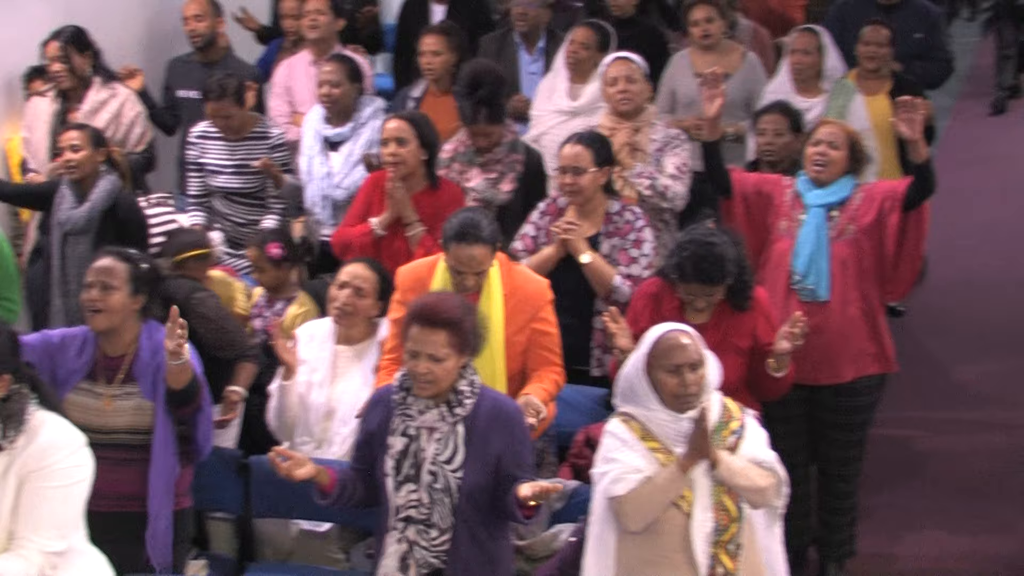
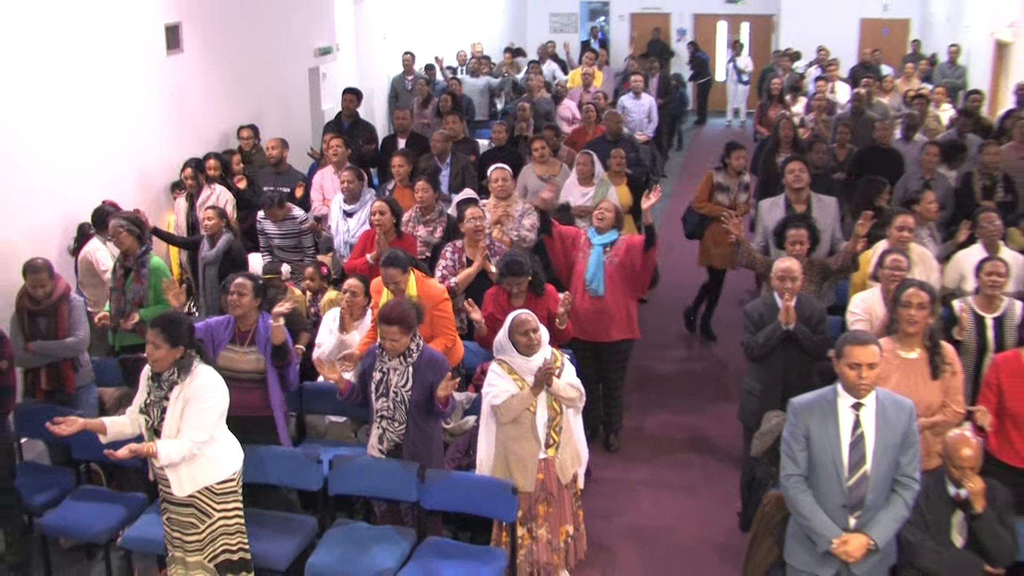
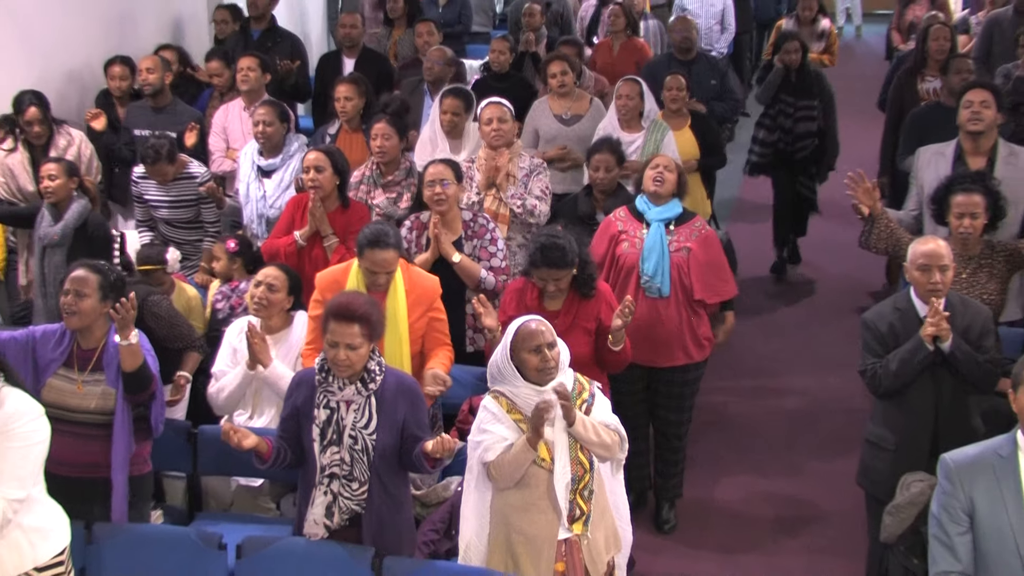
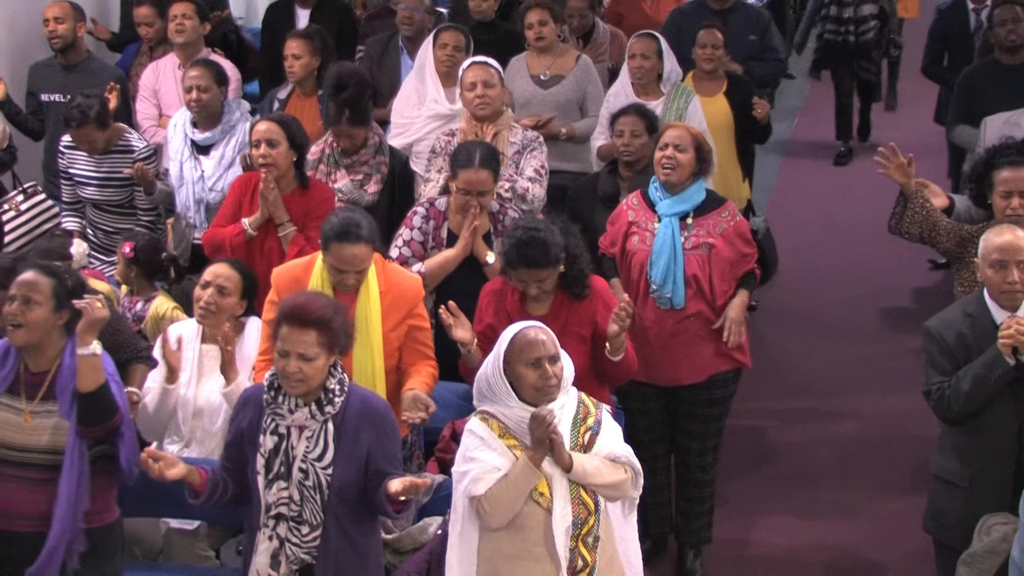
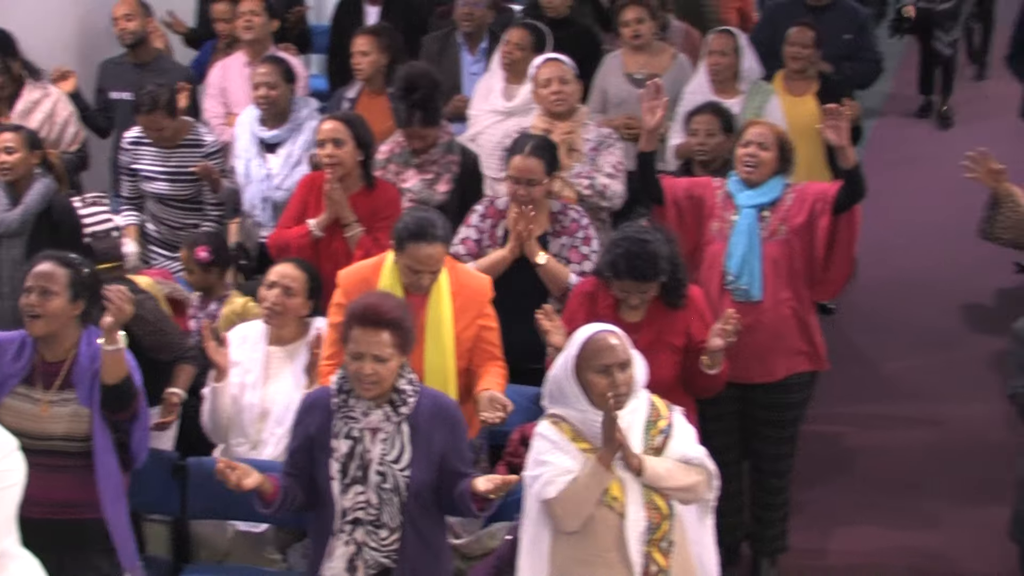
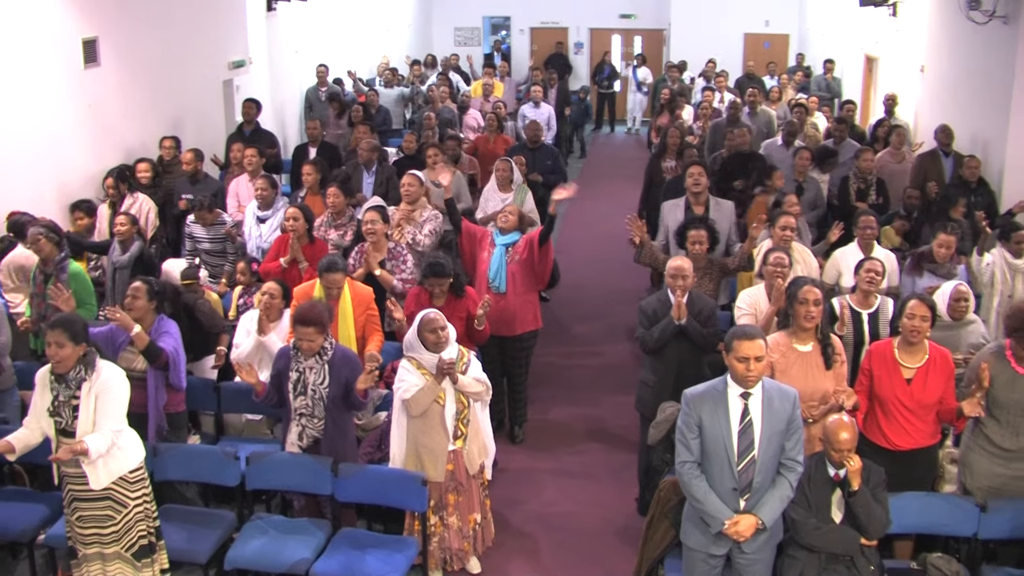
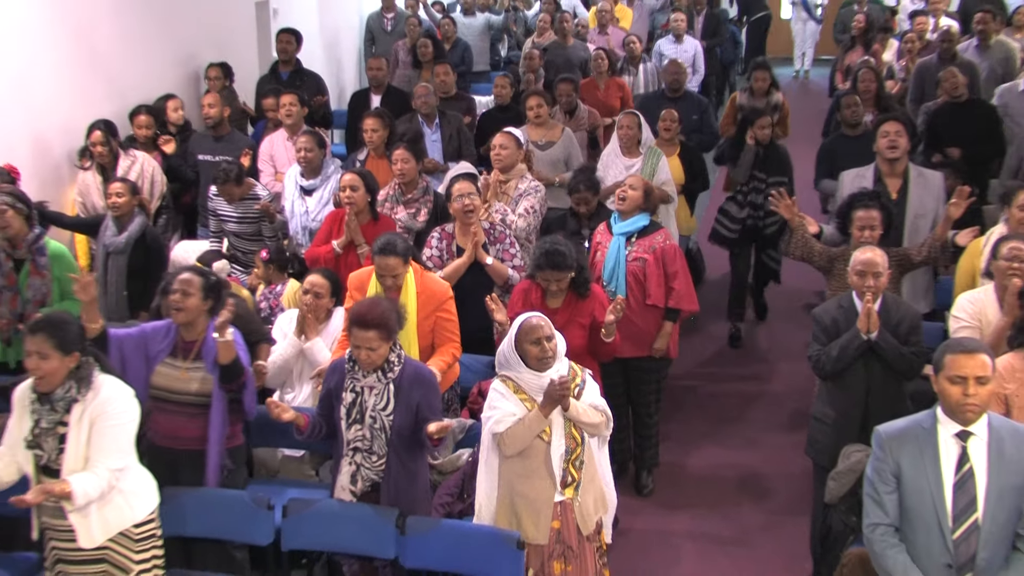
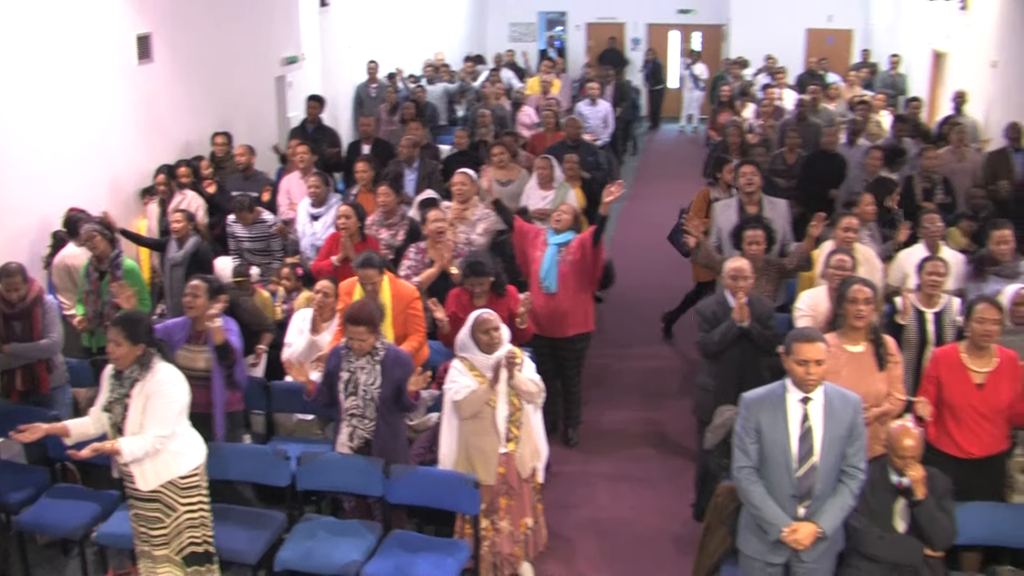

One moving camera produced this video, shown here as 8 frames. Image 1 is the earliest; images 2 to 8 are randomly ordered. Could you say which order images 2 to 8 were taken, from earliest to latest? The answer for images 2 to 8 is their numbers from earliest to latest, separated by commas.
5, 4, 3, 7, 2, 8, 6
